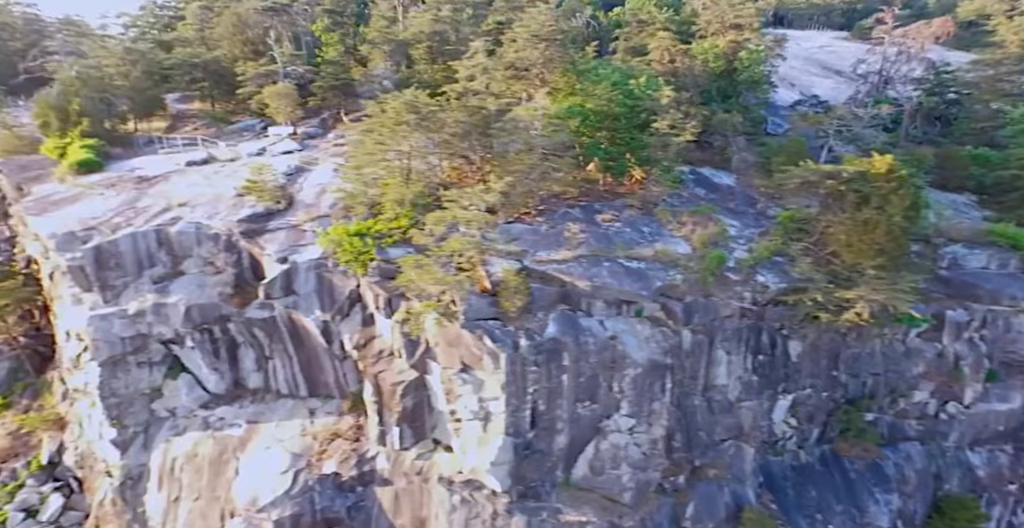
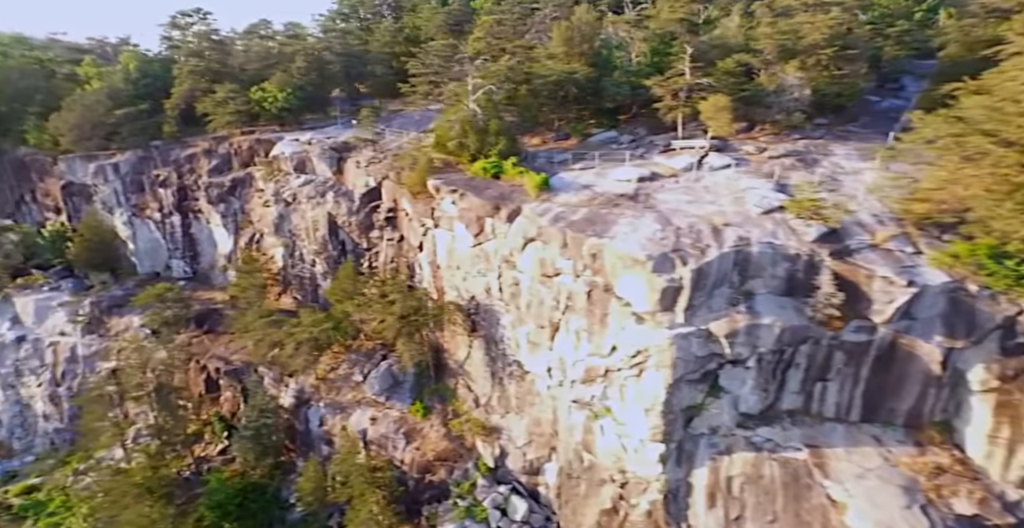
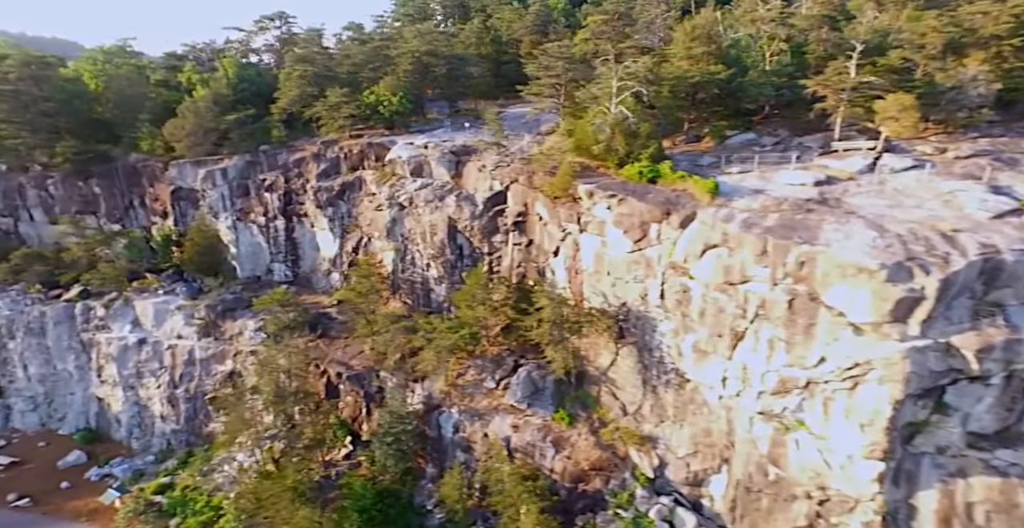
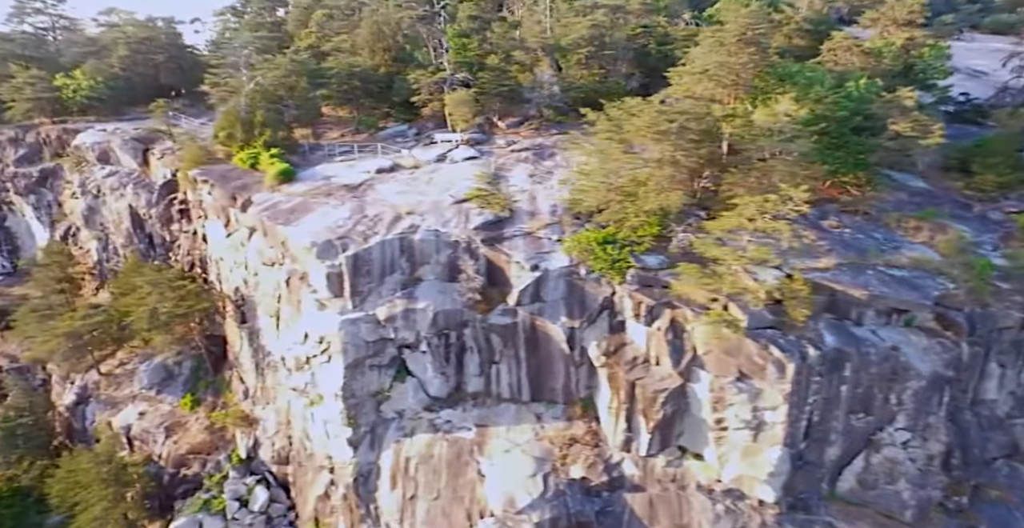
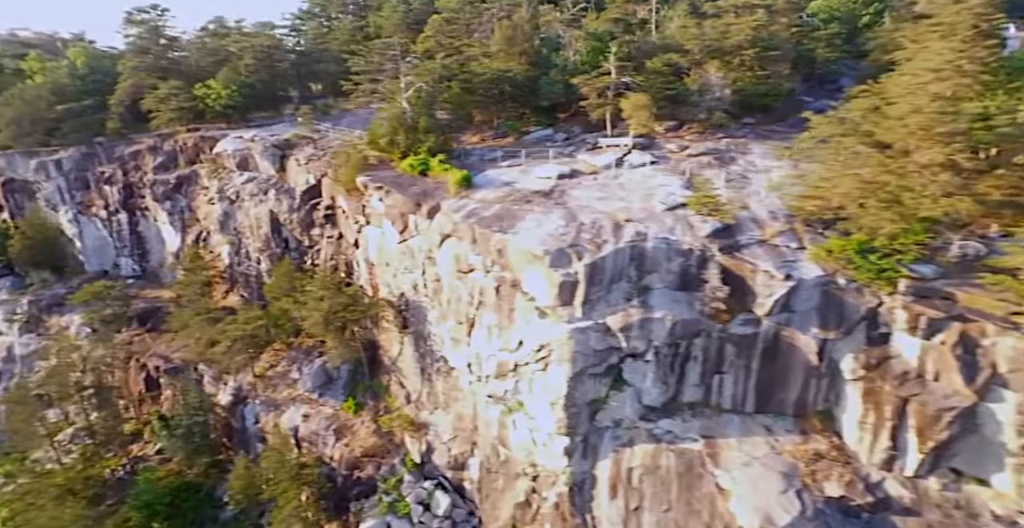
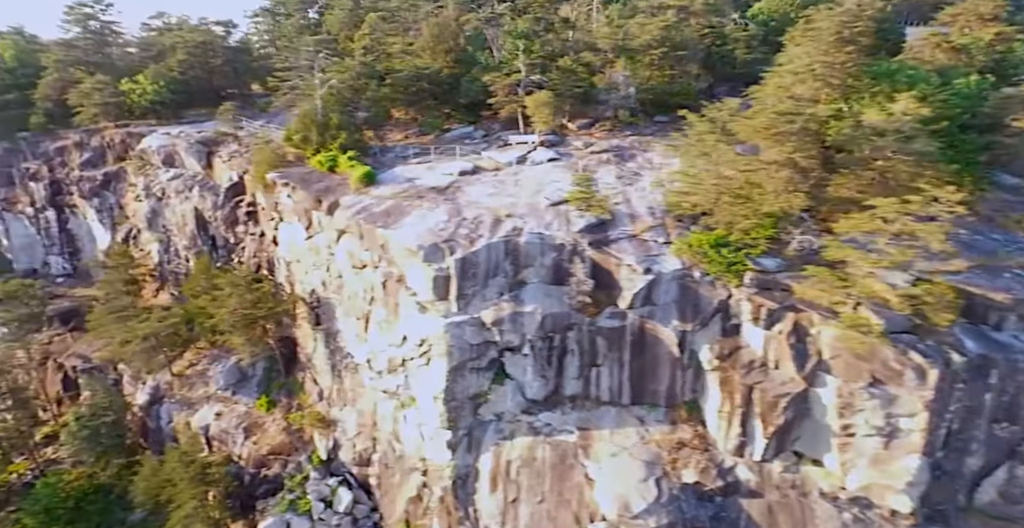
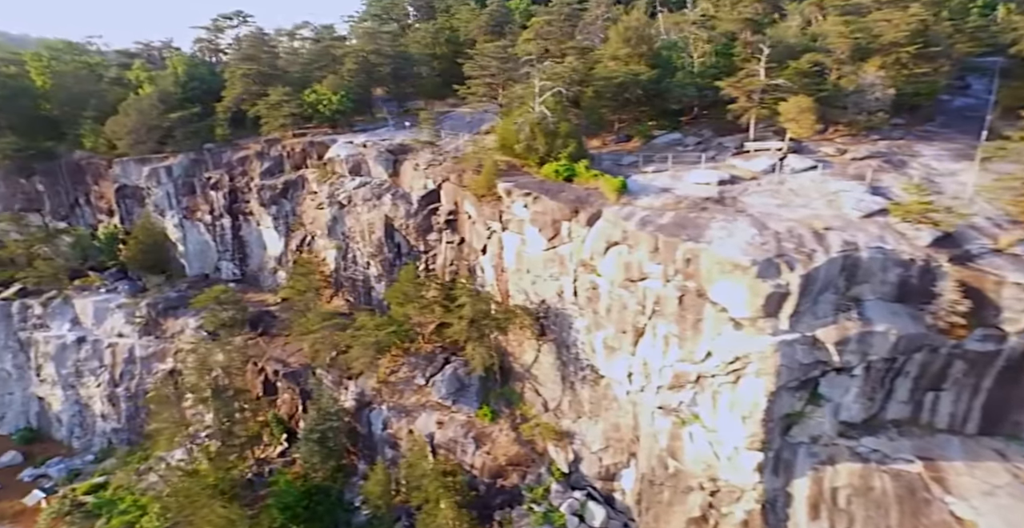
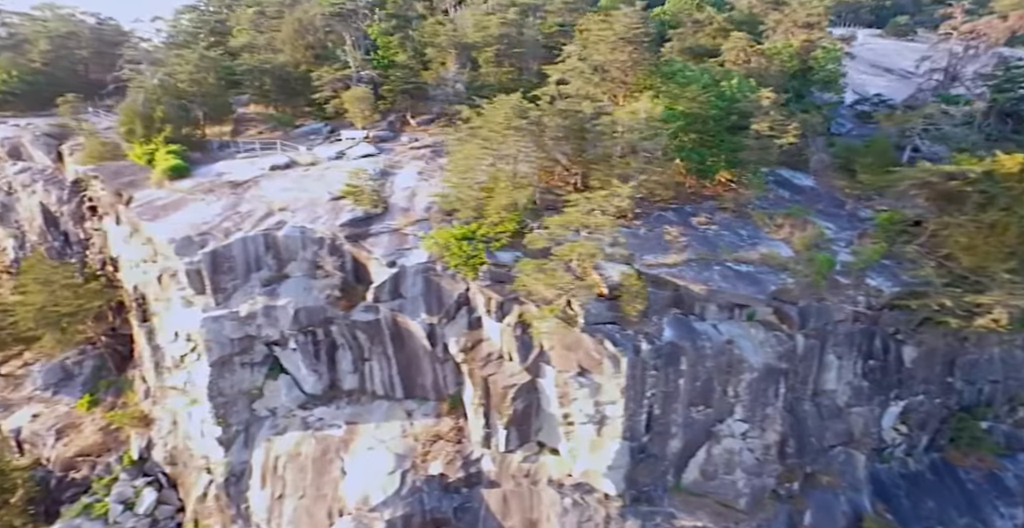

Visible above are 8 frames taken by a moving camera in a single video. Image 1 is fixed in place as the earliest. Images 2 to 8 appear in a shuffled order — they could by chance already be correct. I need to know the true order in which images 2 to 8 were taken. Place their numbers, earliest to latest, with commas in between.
8, 4, 6, 5, 2, 7, 3
